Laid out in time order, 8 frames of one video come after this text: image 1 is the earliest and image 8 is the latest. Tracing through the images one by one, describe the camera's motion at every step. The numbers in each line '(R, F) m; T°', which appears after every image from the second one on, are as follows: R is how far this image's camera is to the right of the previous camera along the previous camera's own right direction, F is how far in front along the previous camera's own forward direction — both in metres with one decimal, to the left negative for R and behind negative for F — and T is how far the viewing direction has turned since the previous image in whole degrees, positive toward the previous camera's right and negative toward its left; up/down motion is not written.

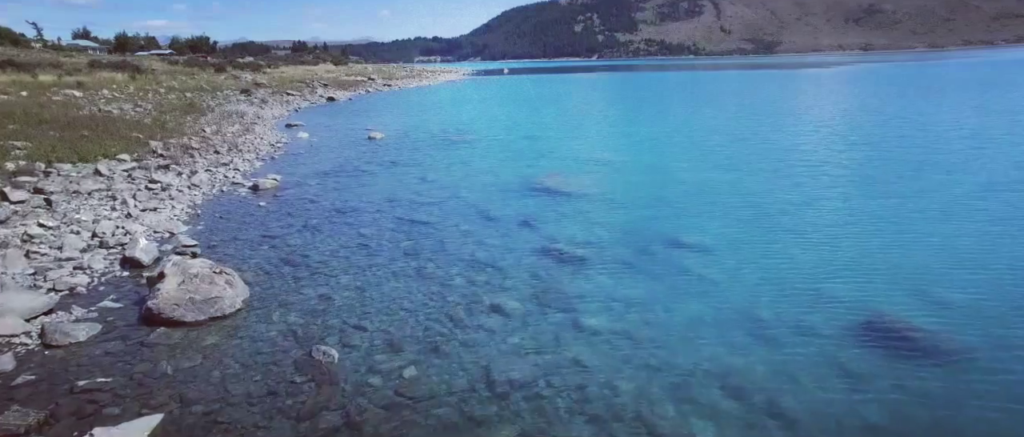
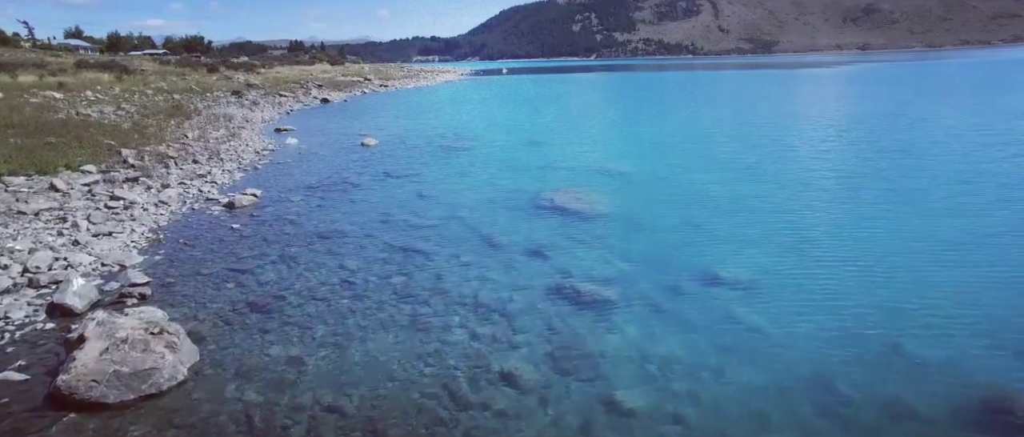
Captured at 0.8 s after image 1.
(-0.2, +1.9) m; 0°
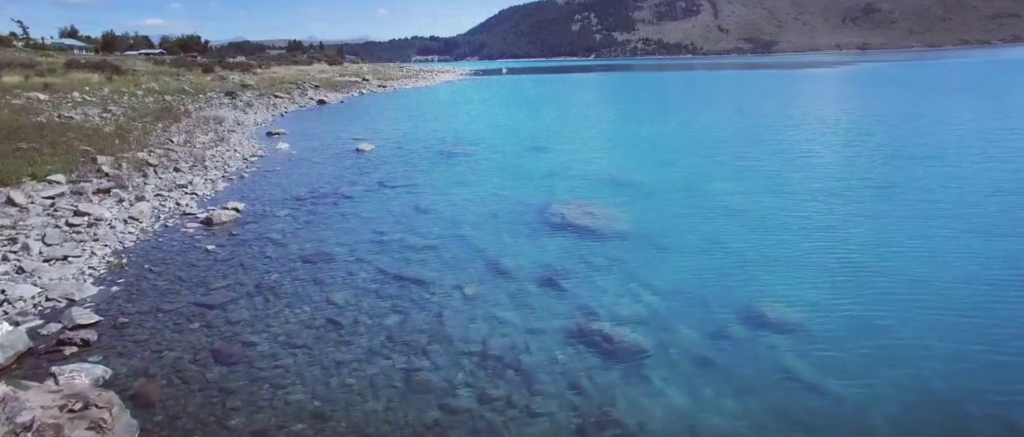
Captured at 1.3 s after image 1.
(-0.2, +1.5) m; 0°
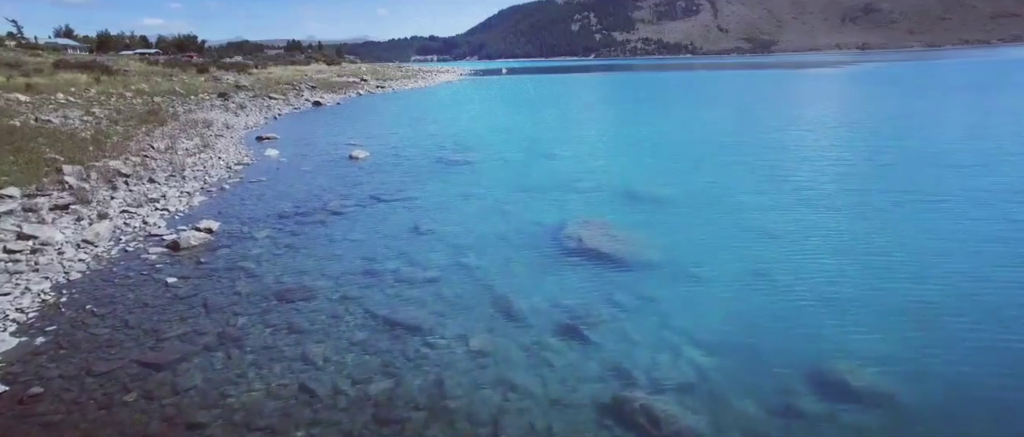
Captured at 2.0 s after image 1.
(-0.2, +1.8) m; 0°
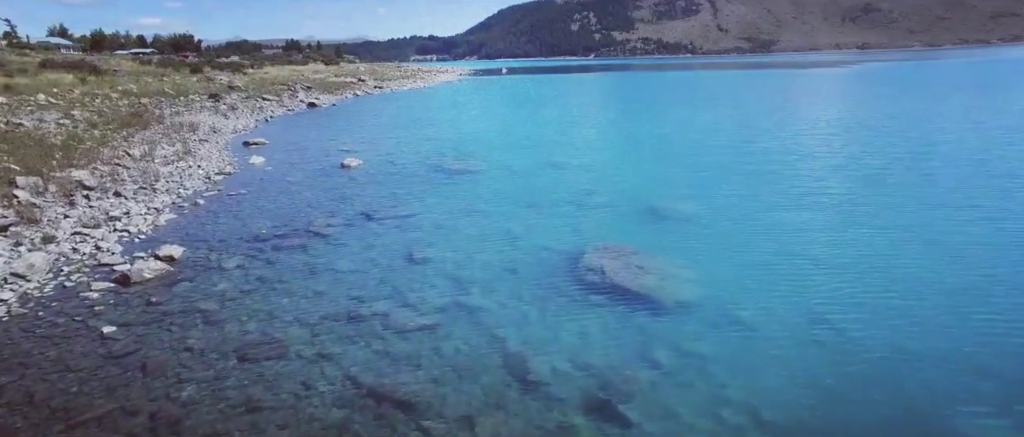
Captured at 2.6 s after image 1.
(-0.2, +1.9) m; 0°
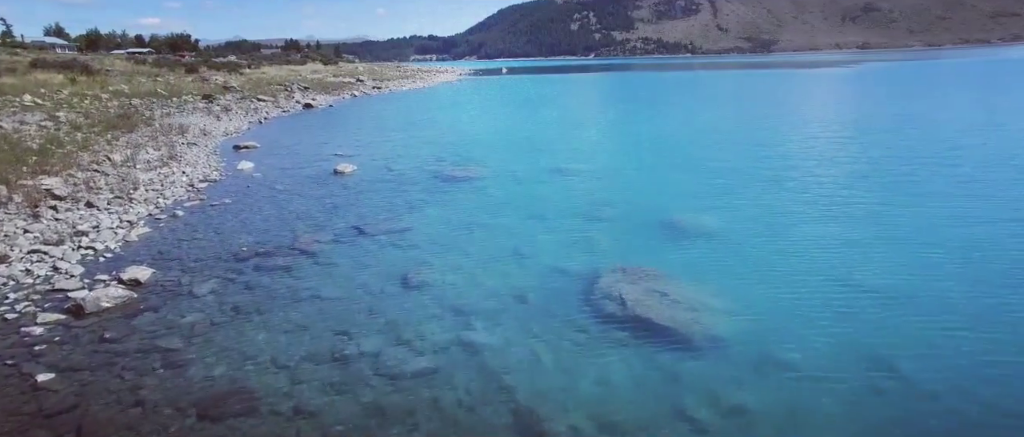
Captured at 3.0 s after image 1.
(-0.1, +1.3) m; 0°
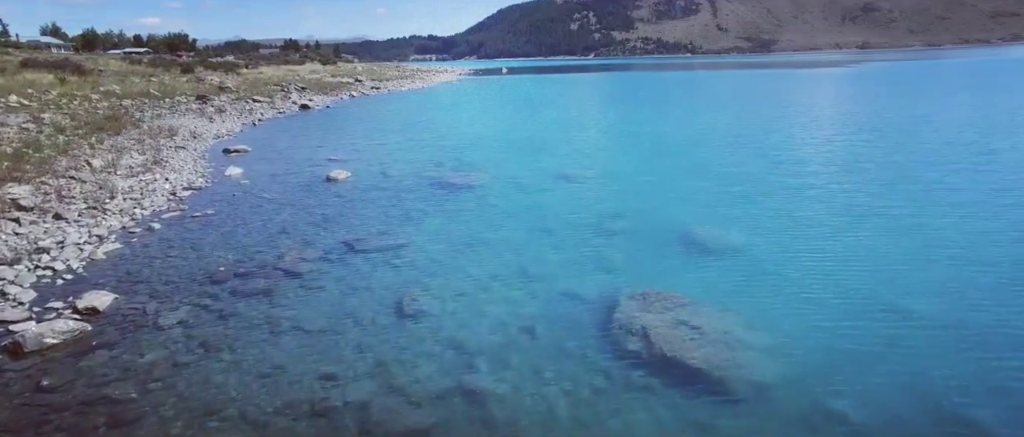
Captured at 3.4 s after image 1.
(-0.1, +1.2) m; 0°
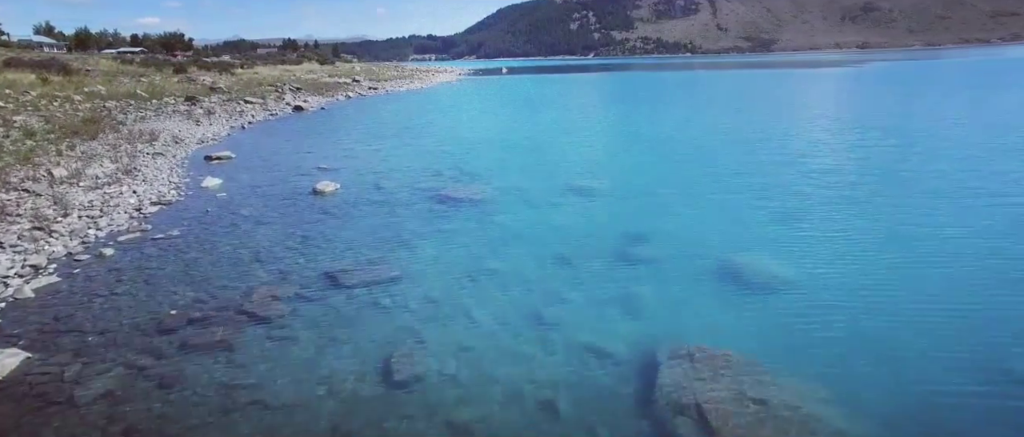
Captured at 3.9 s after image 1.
(-0.2, +2.0) m; 0°
